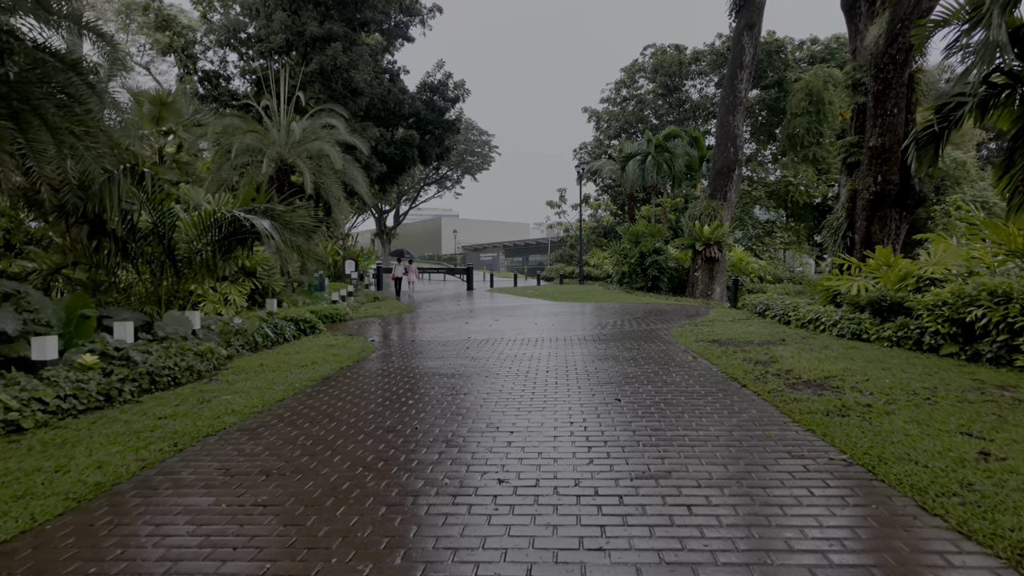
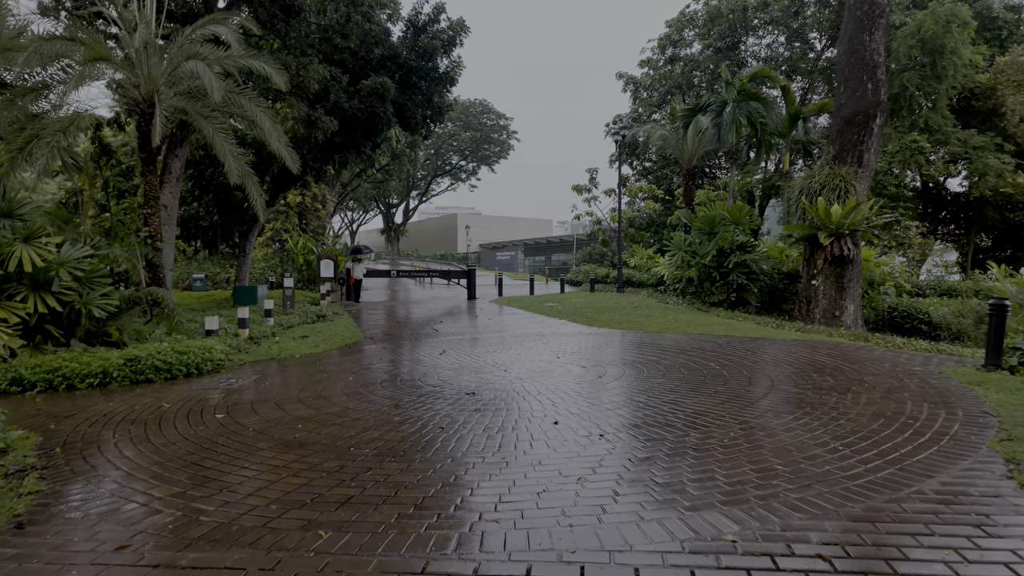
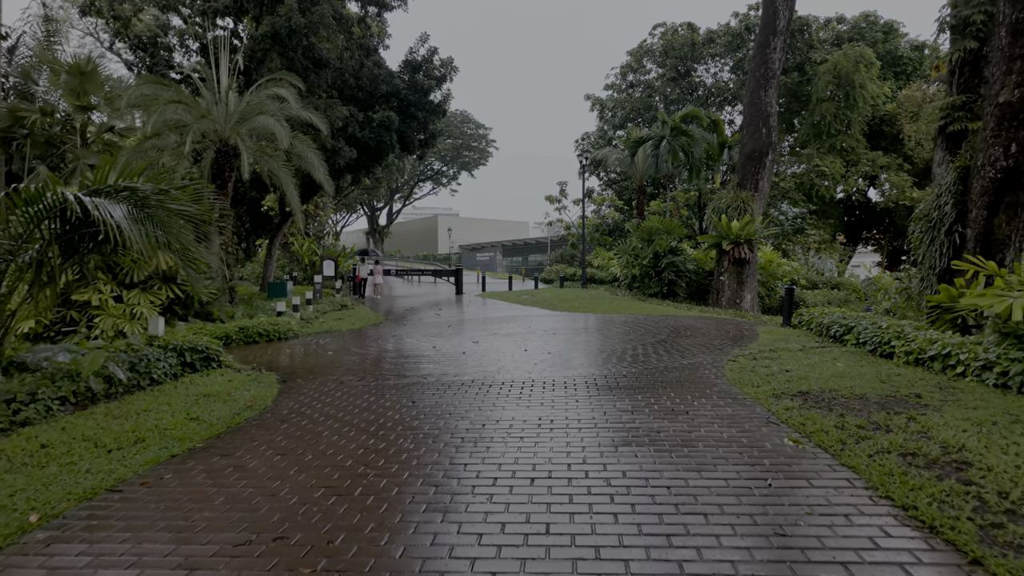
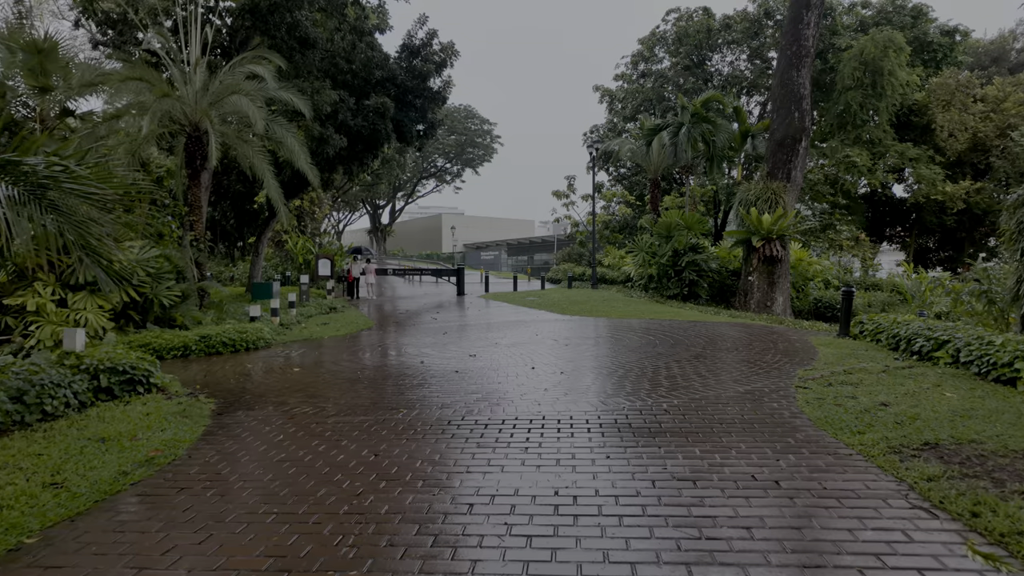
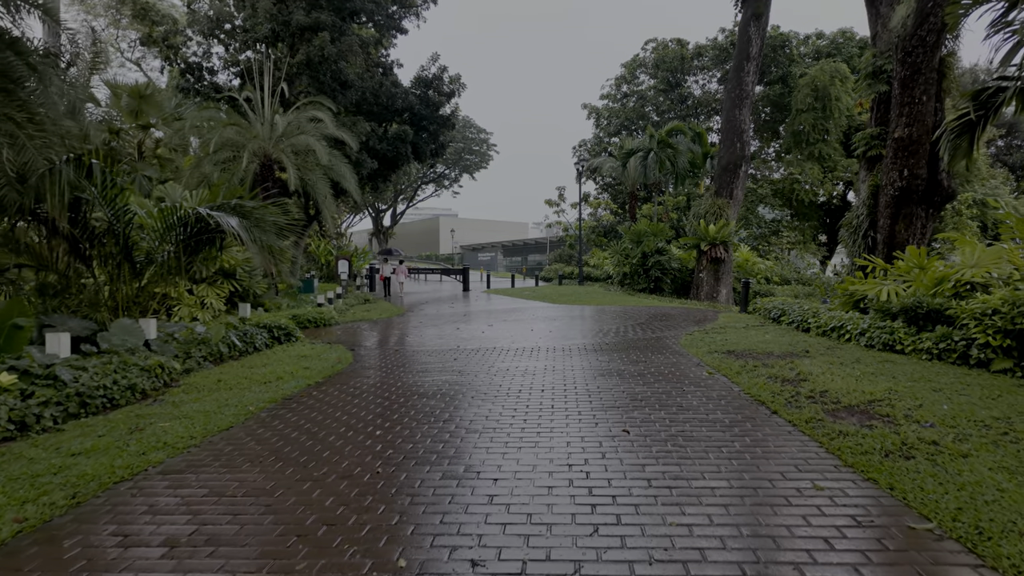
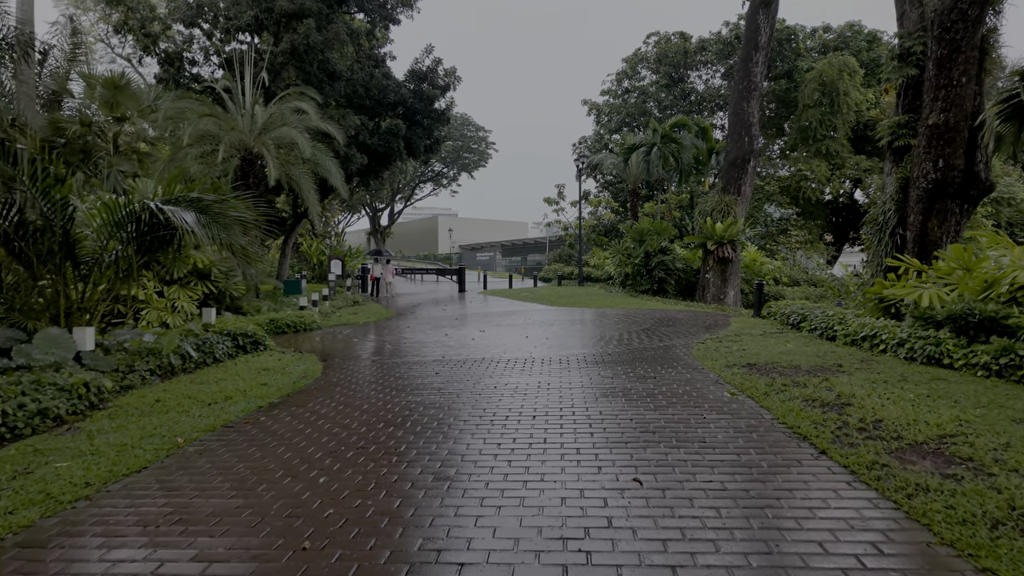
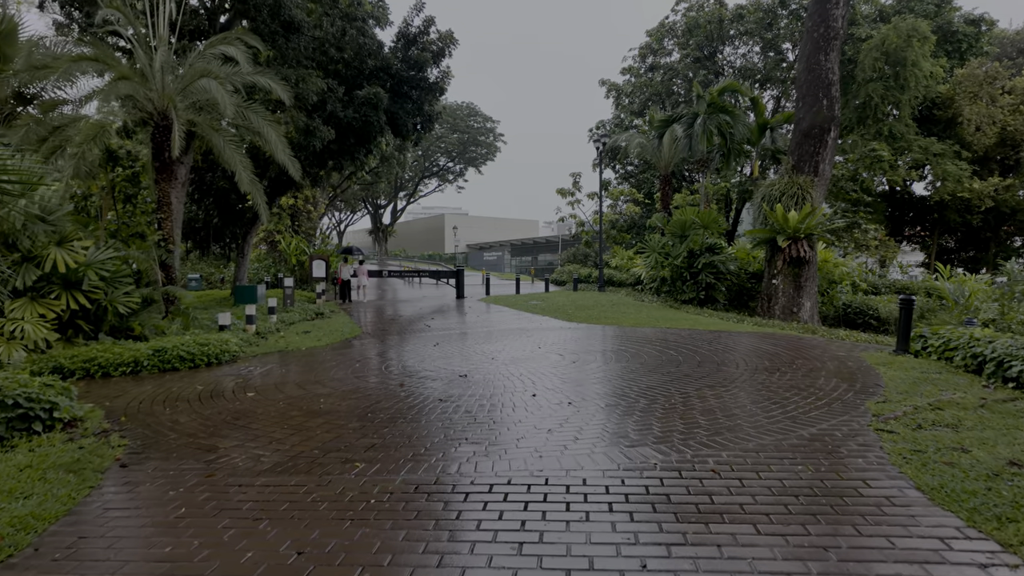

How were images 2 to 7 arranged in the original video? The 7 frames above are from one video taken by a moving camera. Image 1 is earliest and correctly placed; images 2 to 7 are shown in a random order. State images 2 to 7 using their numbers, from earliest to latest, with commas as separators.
5, 6, 3, 4, 7, 2
